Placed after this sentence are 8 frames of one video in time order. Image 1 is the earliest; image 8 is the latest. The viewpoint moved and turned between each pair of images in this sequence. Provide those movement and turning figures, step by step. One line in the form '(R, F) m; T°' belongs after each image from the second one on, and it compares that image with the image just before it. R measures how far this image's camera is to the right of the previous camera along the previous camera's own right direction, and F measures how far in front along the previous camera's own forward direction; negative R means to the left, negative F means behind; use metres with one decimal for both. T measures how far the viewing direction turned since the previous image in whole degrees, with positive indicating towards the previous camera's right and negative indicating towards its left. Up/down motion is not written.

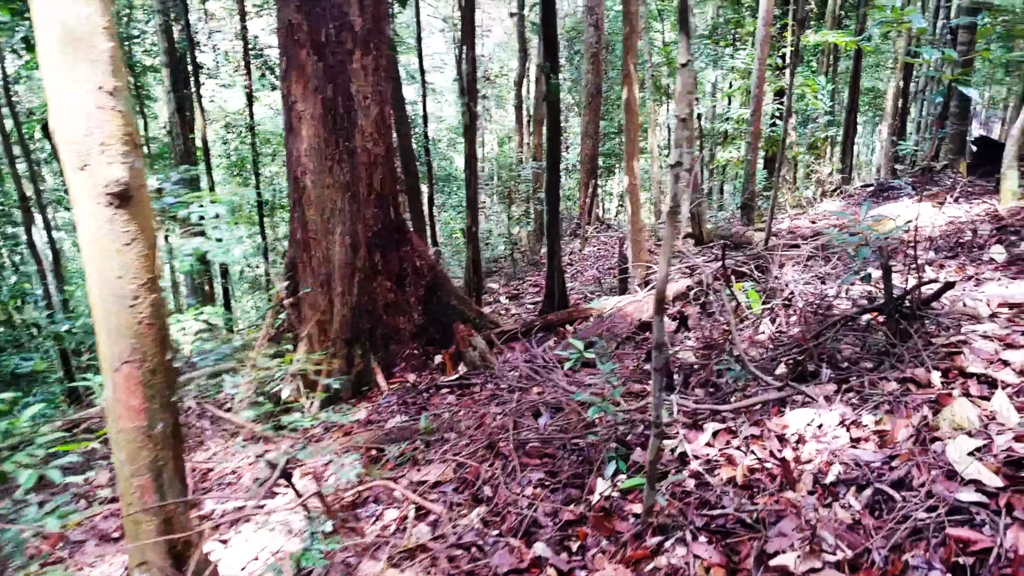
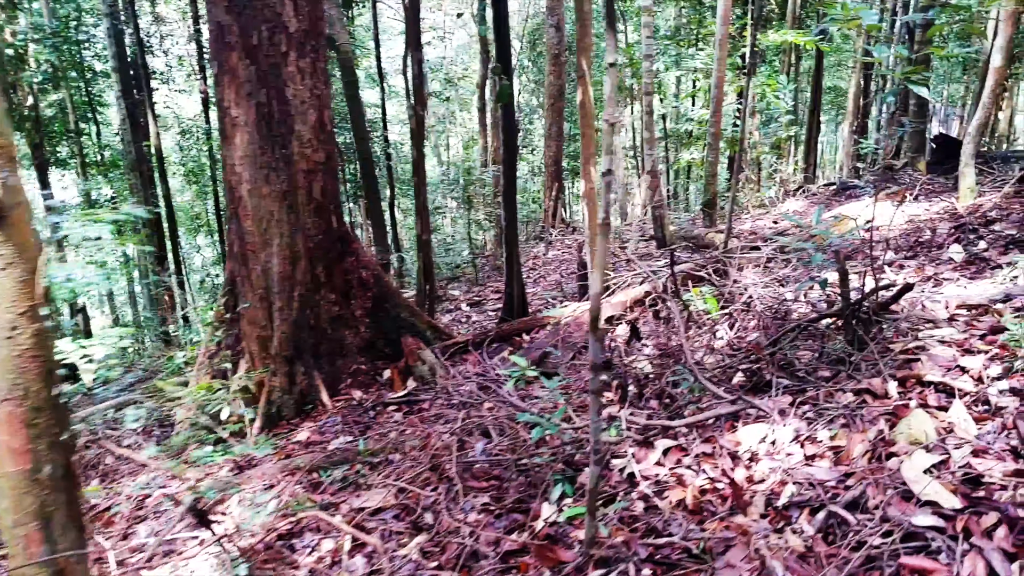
(+0.1, +0.1) m; +2°
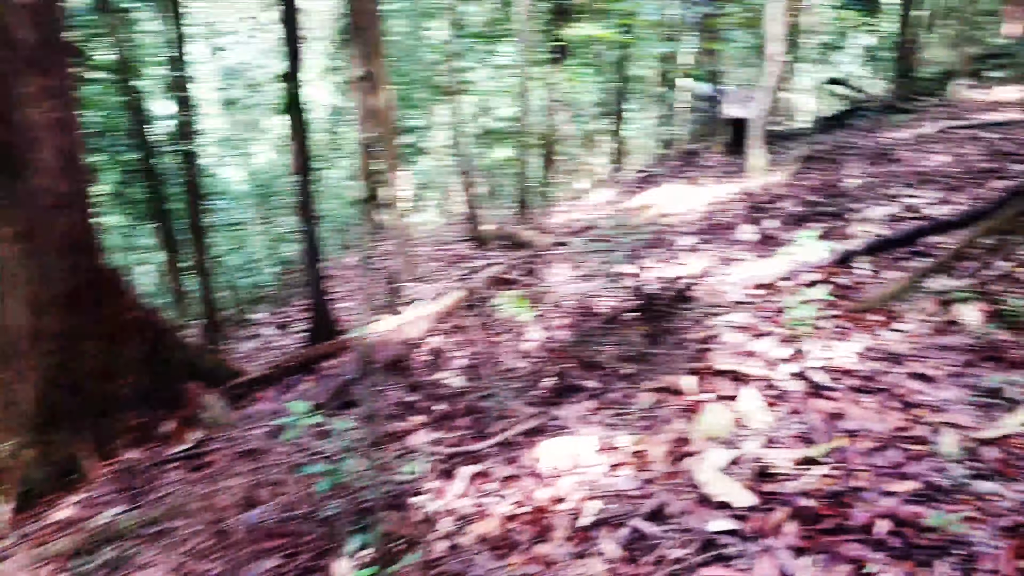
(+0.2, +0.2) m; +12°
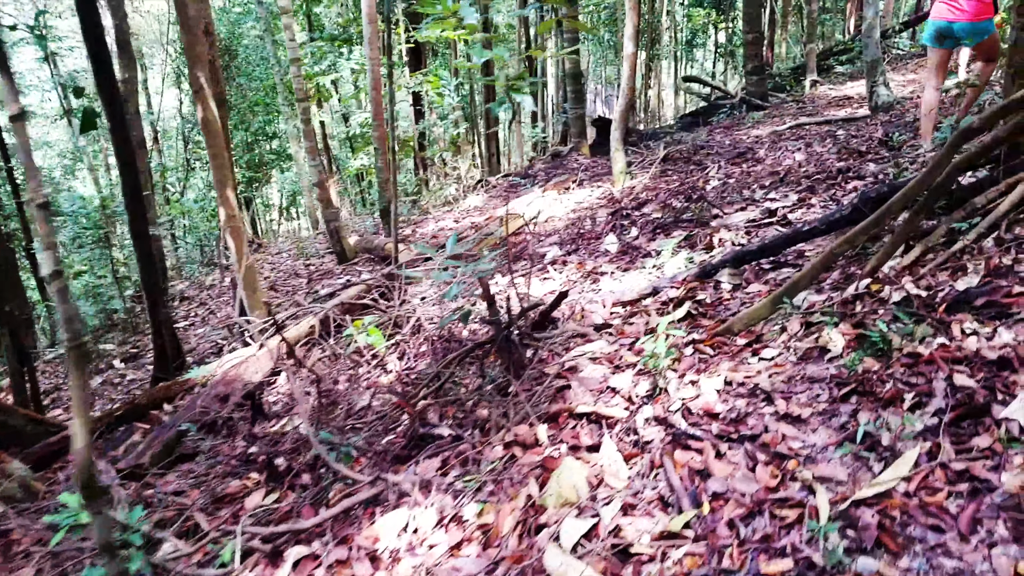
(+0.2, +0.3) m; +8°
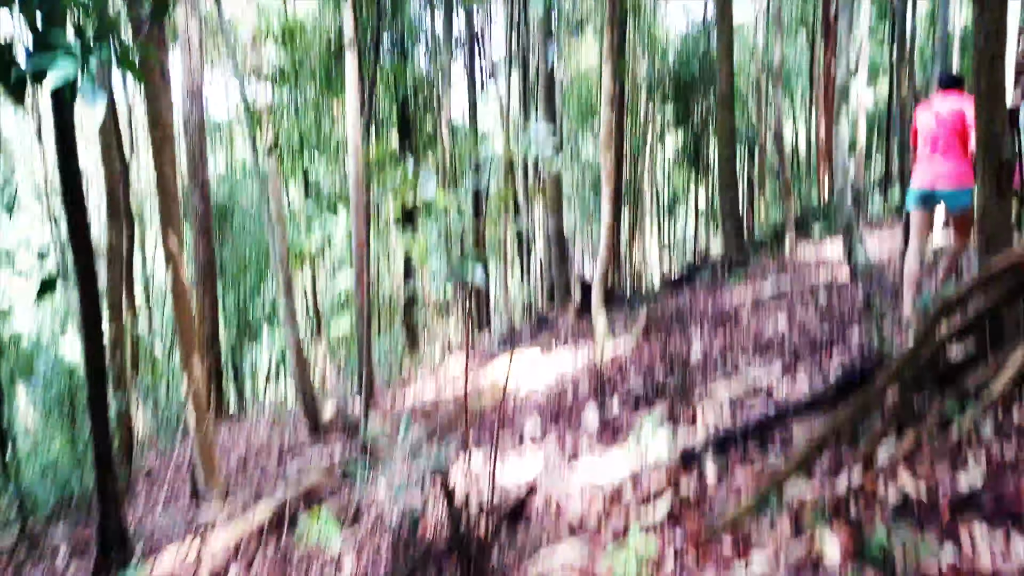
(+0.1, +0.2) m; +1°
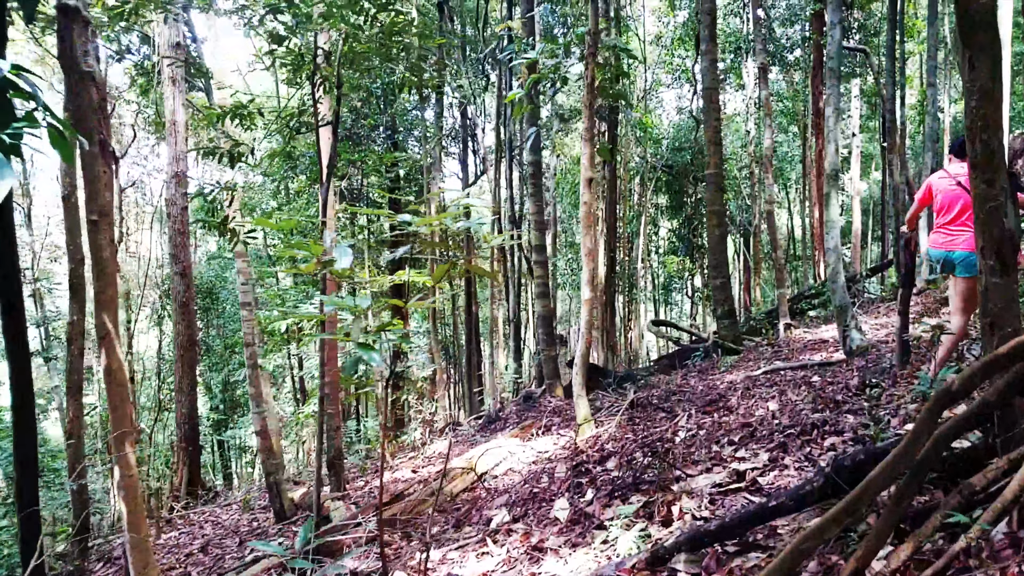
(+0.2, +0.3) m; 0°
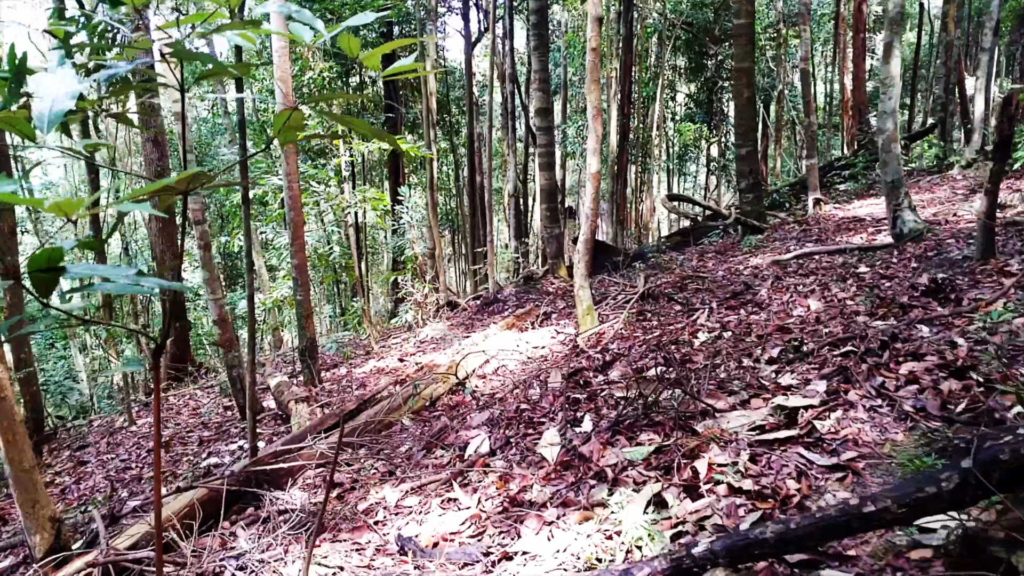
(+0.1, +0.9) m; -1°
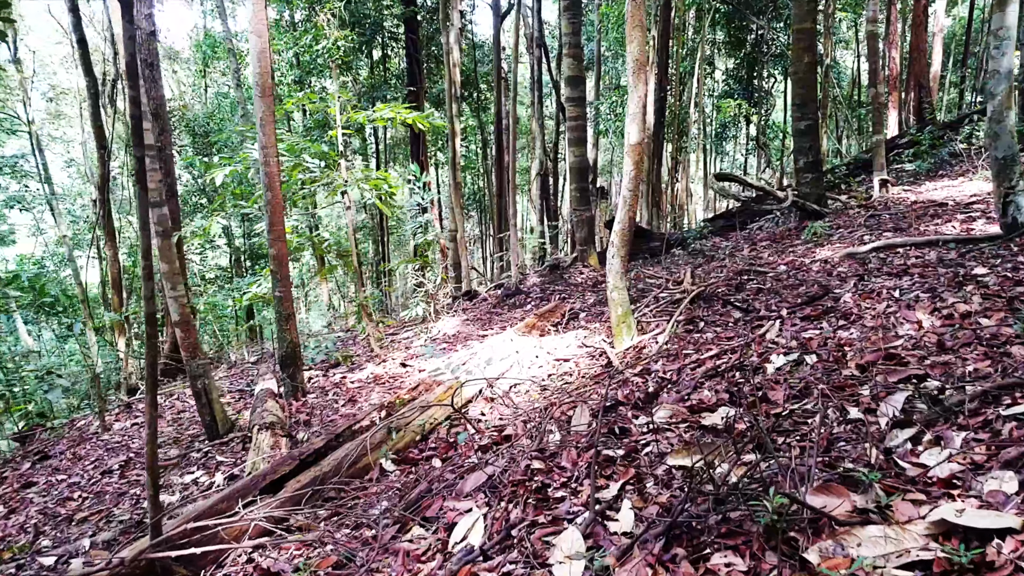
(+0.1, +1.0) m; -2°
